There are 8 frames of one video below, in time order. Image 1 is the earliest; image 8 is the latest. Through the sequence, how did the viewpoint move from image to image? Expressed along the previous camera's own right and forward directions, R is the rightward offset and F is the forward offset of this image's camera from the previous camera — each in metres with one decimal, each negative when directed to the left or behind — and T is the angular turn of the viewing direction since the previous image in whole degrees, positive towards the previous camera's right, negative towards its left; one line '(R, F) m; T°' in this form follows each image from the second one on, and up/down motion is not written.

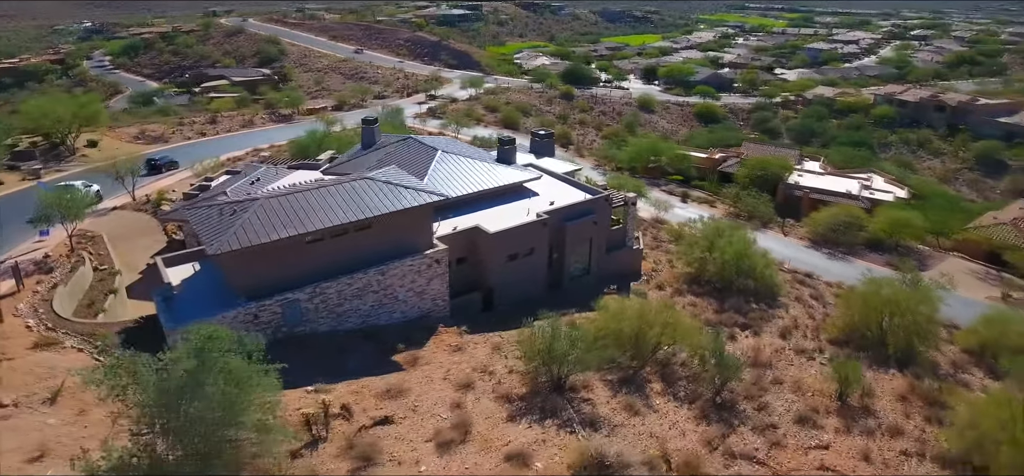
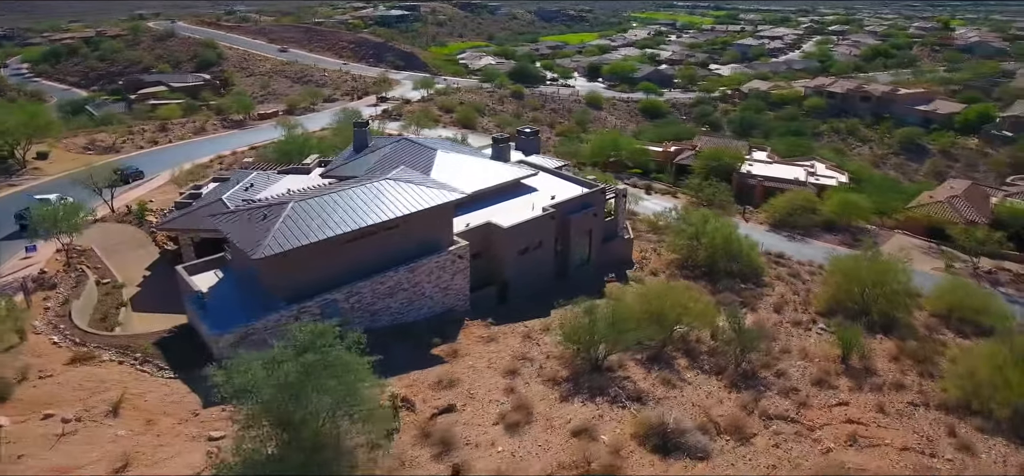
(-3.2, -0.8) m; +6°
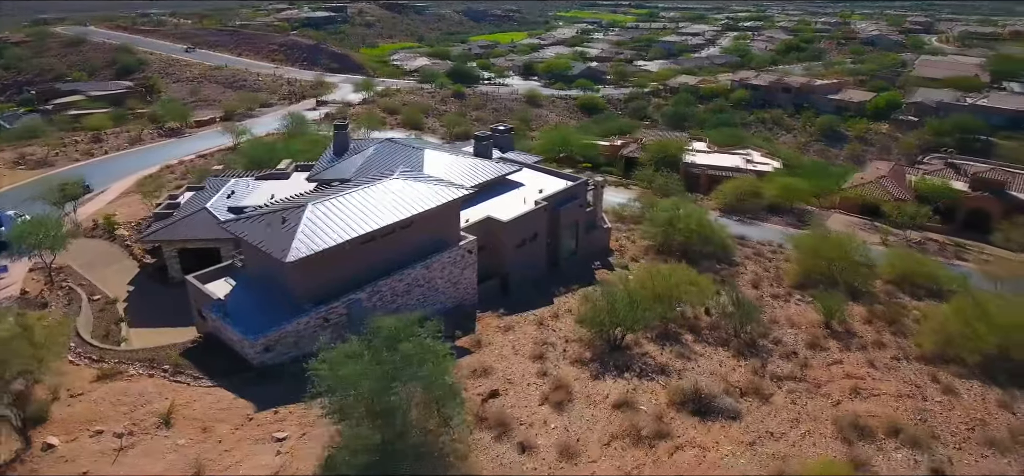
(-3.1, -0.7) m; +6°
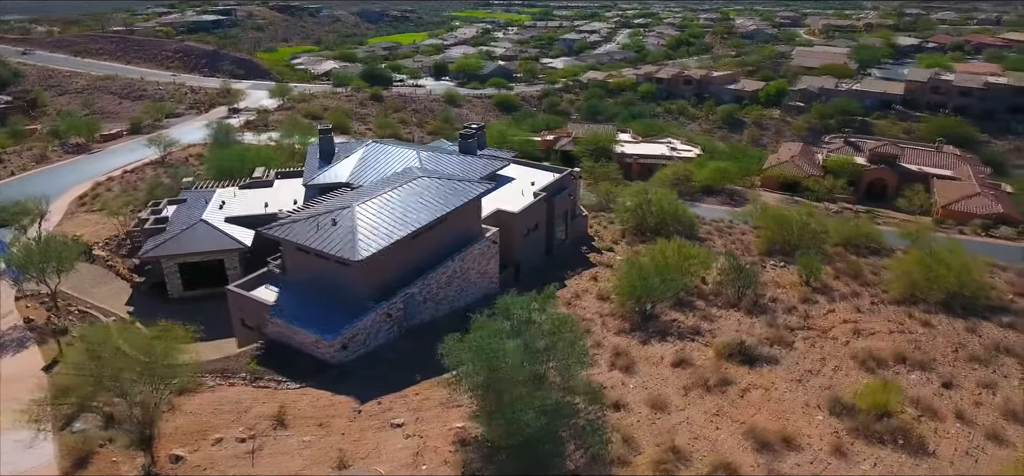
(-5.2, -1.1) m; +9°
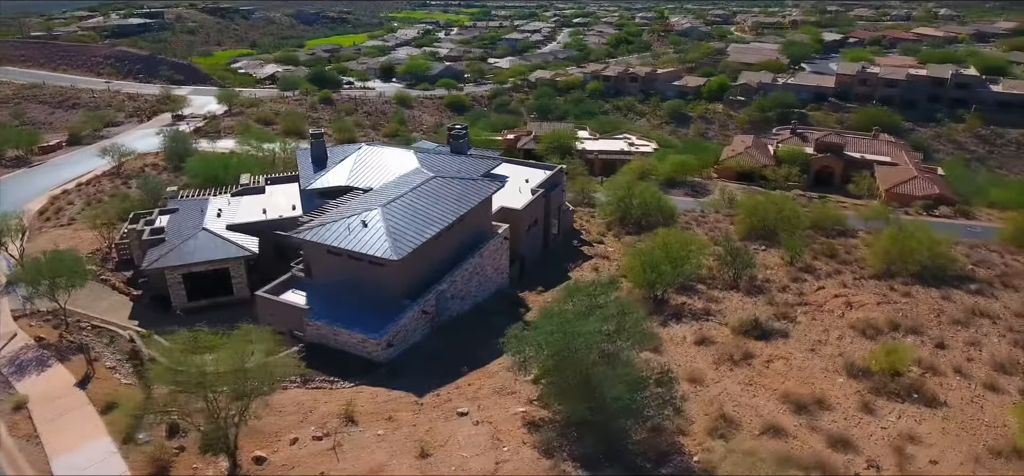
(-3.1, -0.8) m; +5°
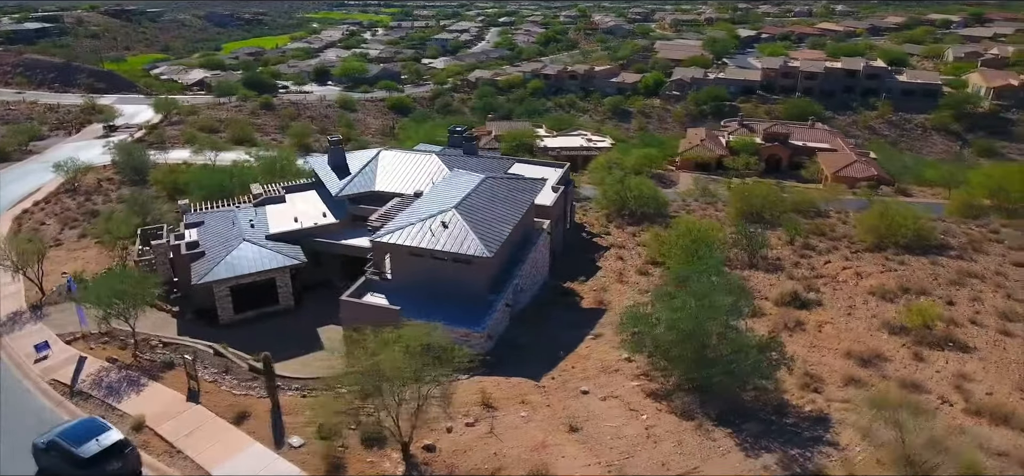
(-5.7, -1.2) m; +7°
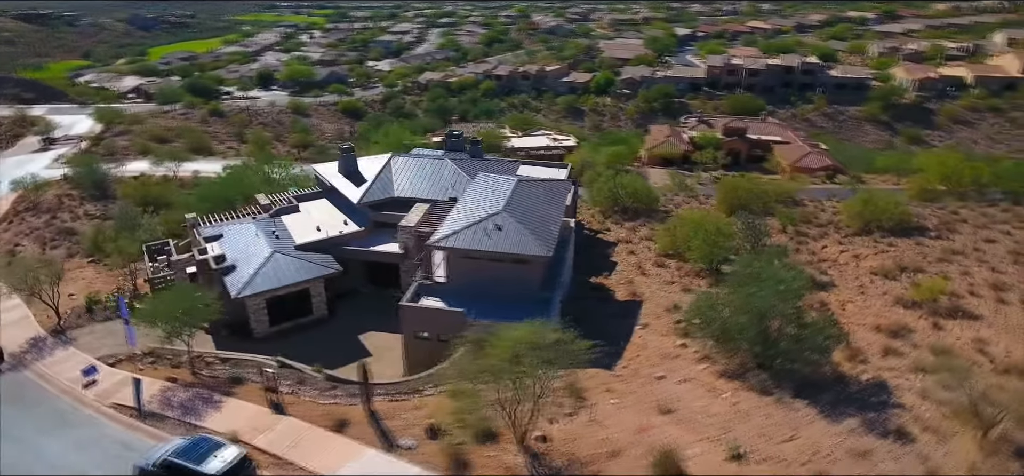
(-4.4, -0.7) m; +6°
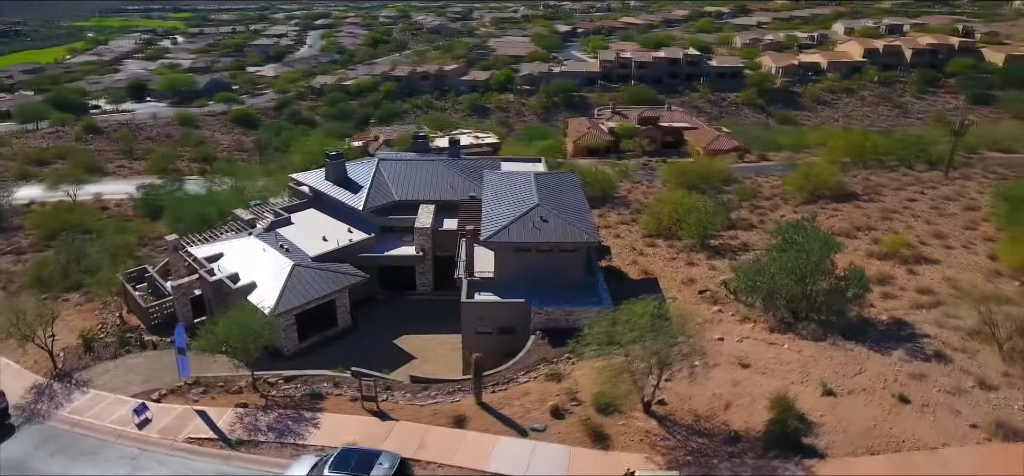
(-6.5, -0.5) m; +11°
